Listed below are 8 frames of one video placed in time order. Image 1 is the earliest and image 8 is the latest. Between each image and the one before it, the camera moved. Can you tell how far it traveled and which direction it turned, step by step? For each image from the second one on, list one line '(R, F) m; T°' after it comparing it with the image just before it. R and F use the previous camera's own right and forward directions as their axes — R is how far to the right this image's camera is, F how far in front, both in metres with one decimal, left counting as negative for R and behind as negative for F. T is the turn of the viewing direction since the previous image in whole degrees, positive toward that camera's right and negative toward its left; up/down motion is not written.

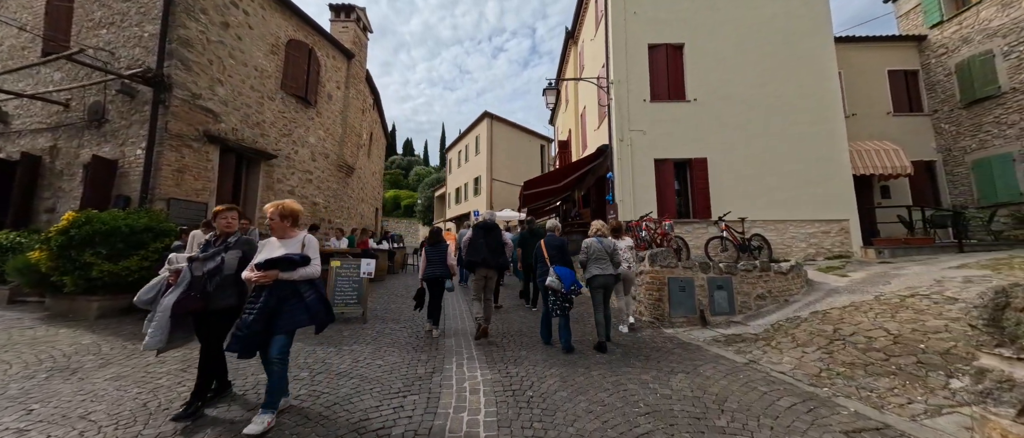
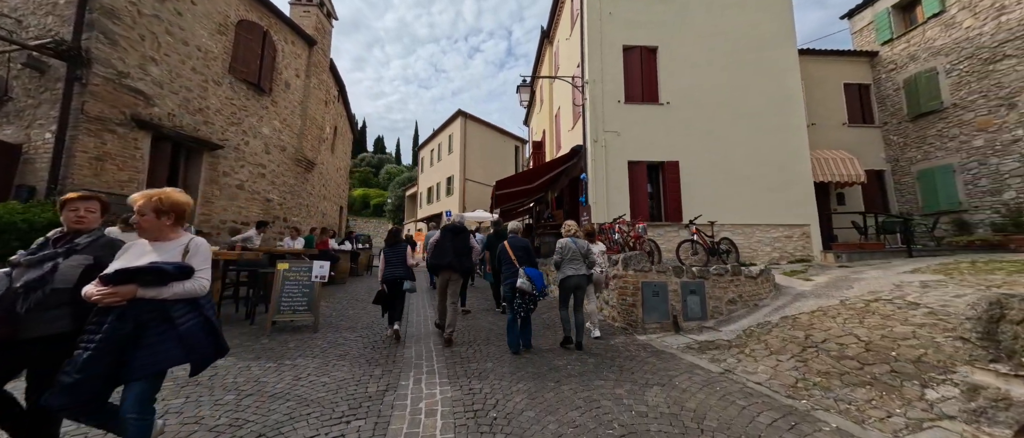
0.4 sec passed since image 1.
(+0.1, +0.3) m; +4°
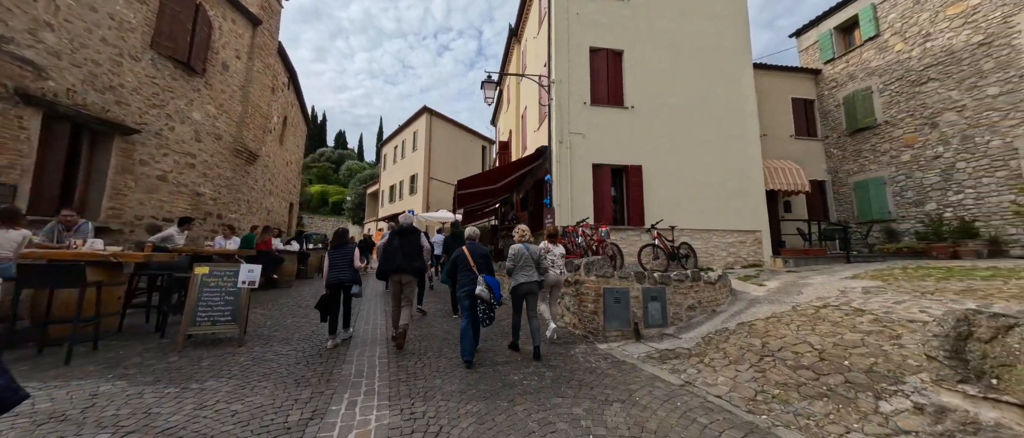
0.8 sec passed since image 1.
(+0.2, +0.3) m; +6°
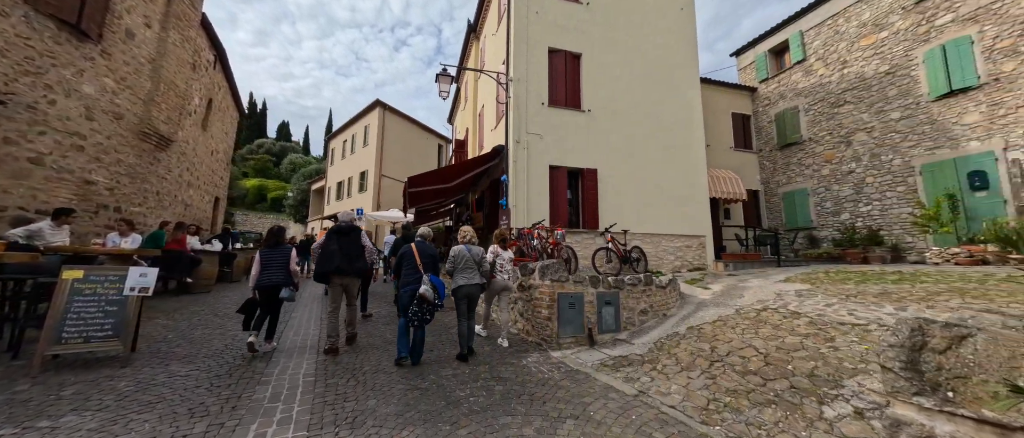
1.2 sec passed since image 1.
(+0.1, +0.3) m; +7°
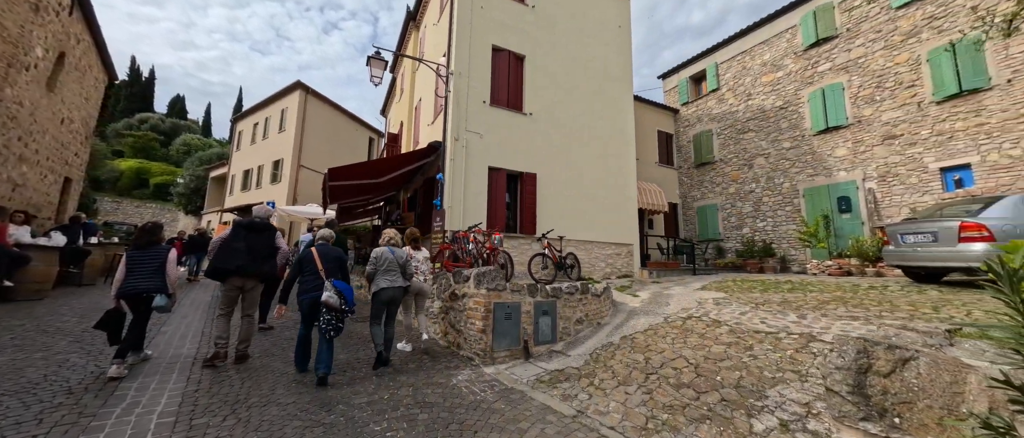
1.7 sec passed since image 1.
(0.0, +0.4) m; +11°
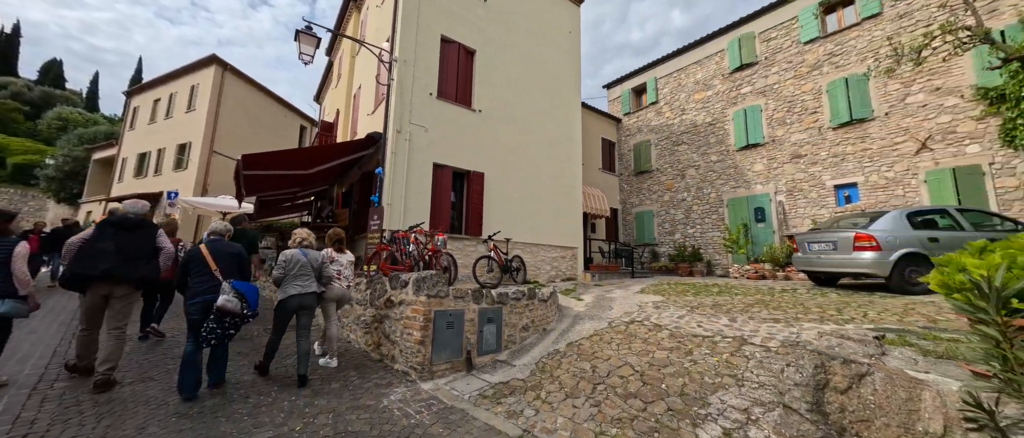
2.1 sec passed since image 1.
(0.0, +0.3) m; +9°
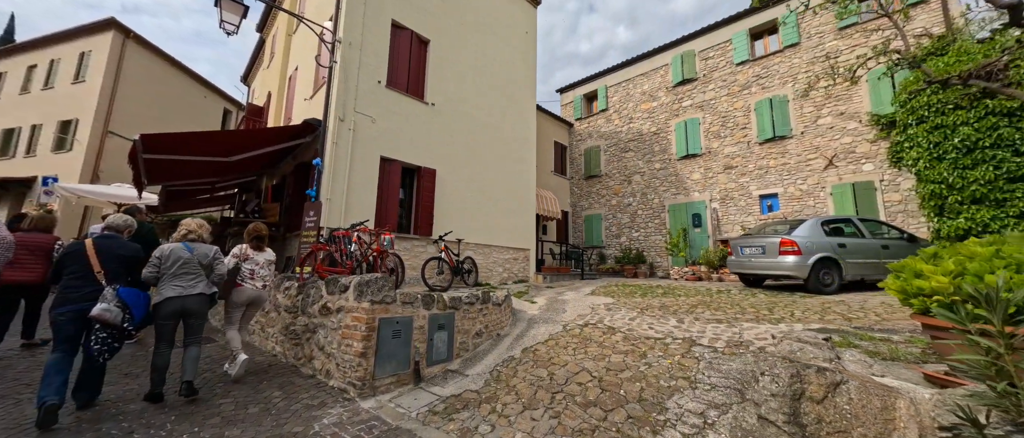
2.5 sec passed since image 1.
(-0.1, +0.3) m; +9°
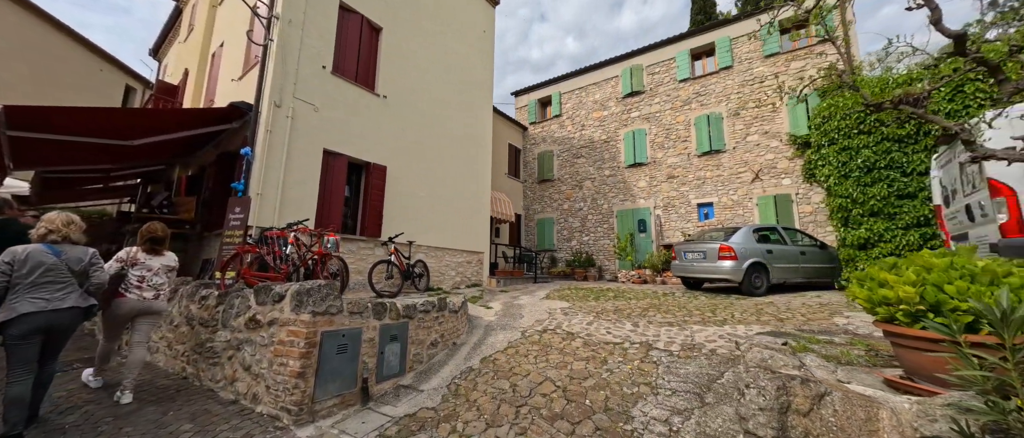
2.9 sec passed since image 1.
(-0.1, +0.2) m; +9°
